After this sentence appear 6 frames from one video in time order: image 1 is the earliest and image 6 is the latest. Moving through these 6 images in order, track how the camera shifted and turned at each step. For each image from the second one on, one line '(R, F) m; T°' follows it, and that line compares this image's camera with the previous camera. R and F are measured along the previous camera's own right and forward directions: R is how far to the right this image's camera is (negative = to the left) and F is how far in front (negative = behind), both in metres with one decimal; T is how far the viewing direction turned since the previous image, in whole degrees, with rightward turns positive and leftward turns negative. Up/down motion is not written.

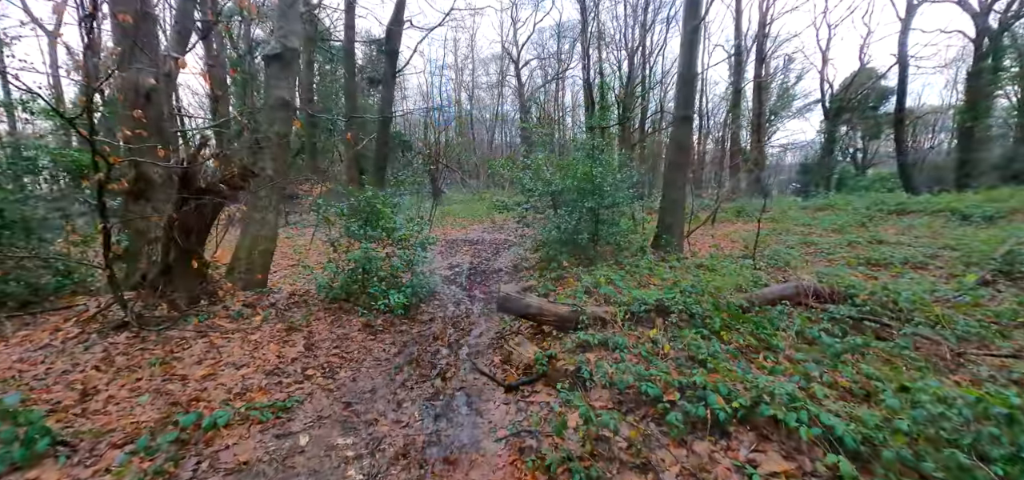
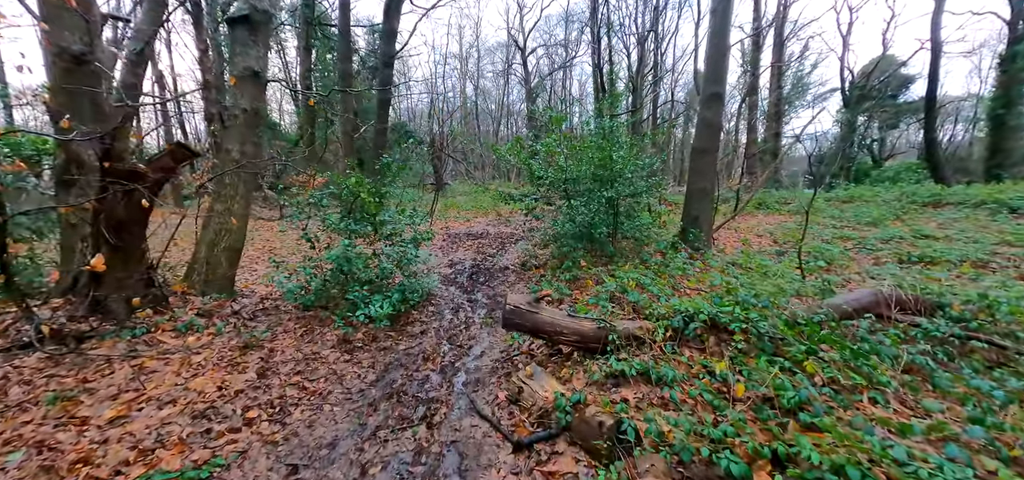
(0.0, +1.0) m; -1°
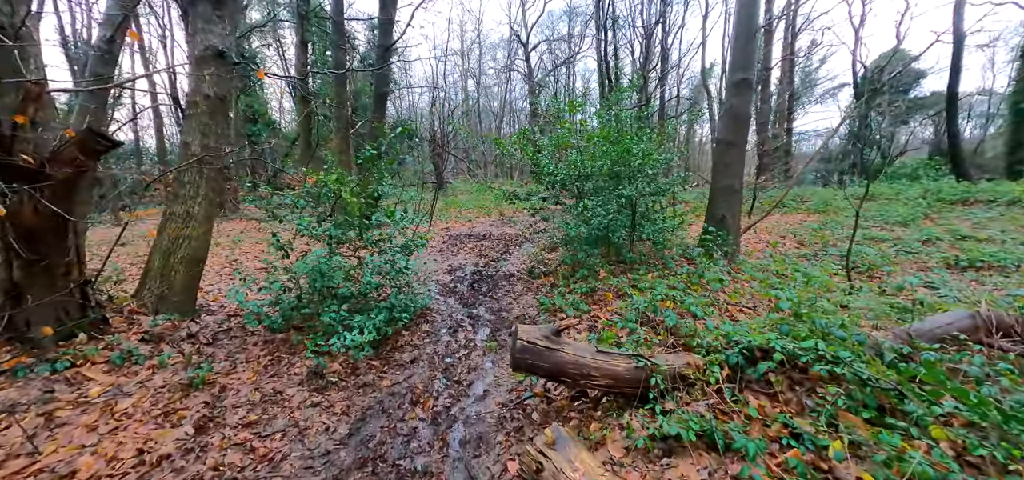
(-0.1, +0.8) m; 0°
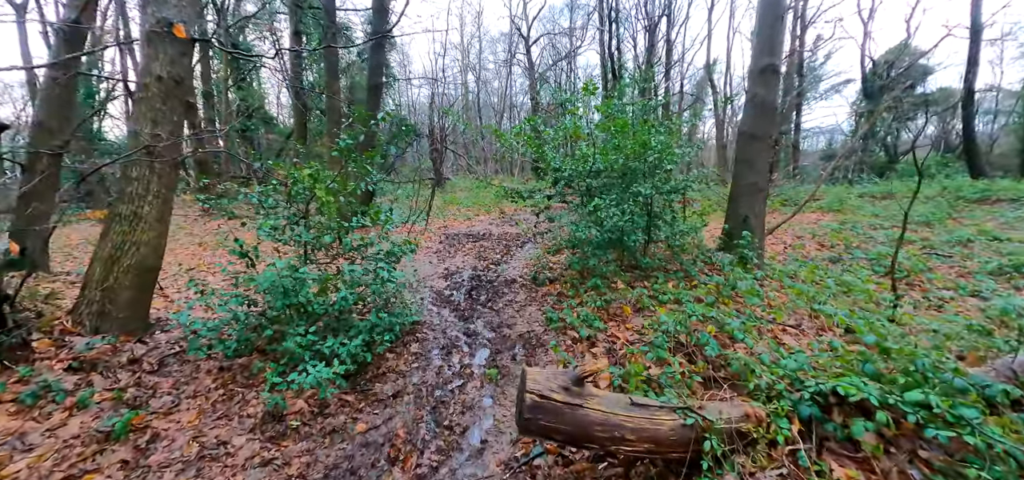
(0.0, +0.7) m; 0°
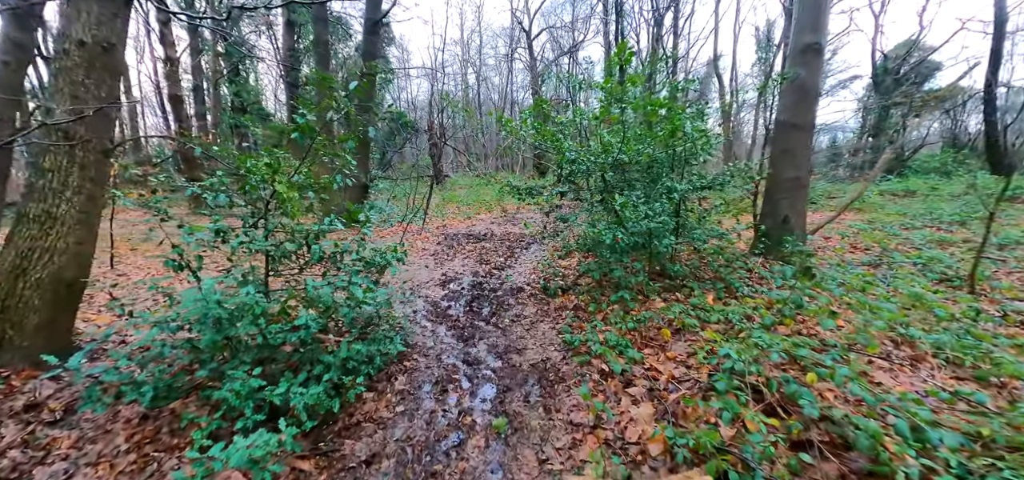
(-0.1, +0.8) m; 0°
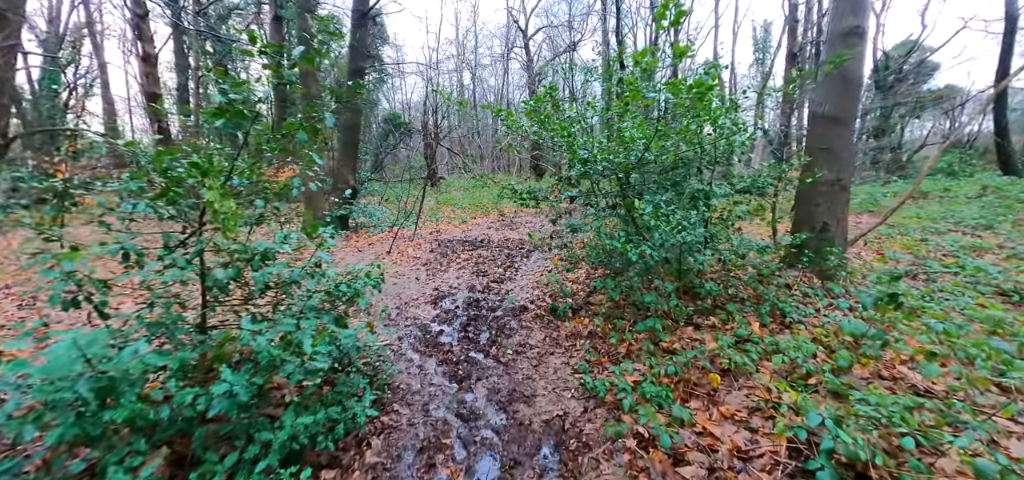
(-0.1, +0.7) m; +1°
